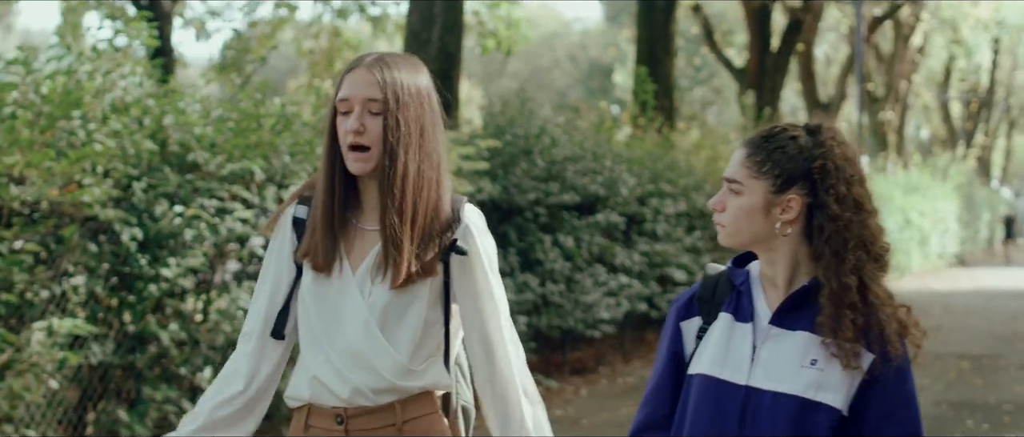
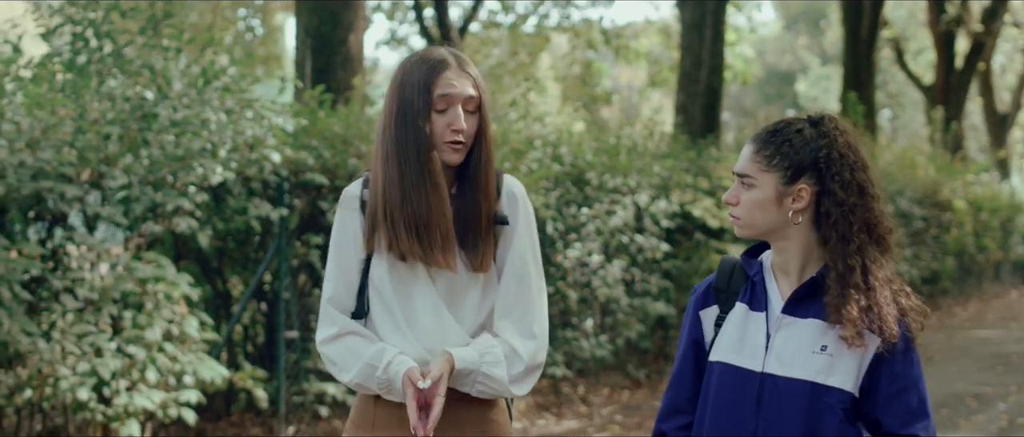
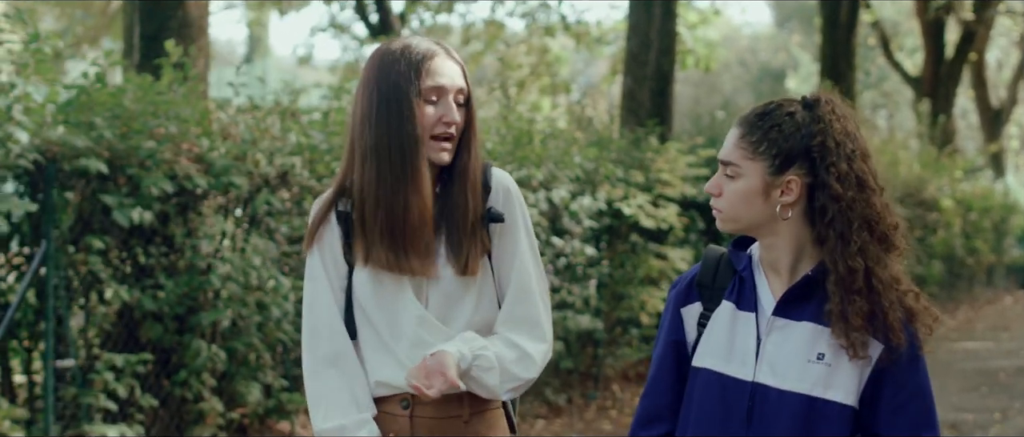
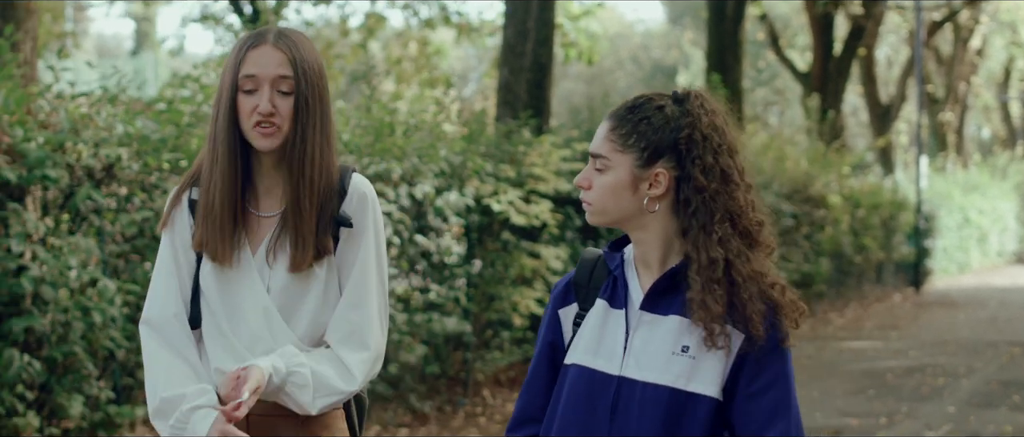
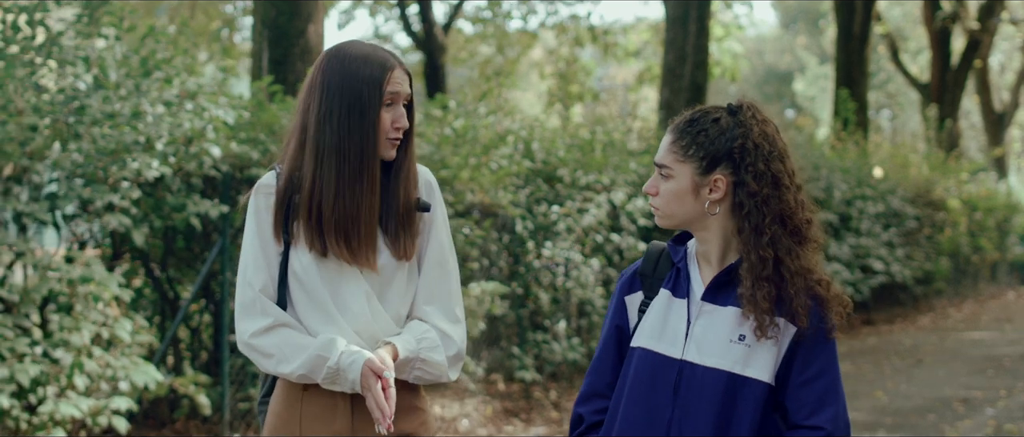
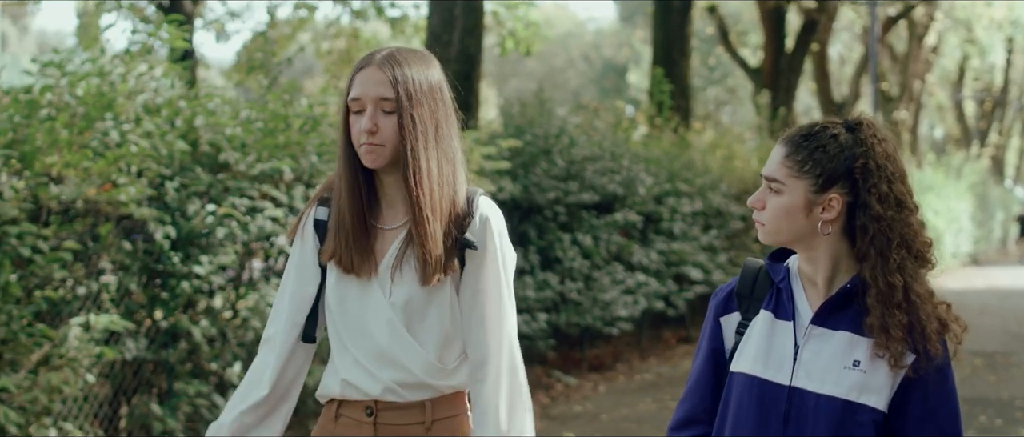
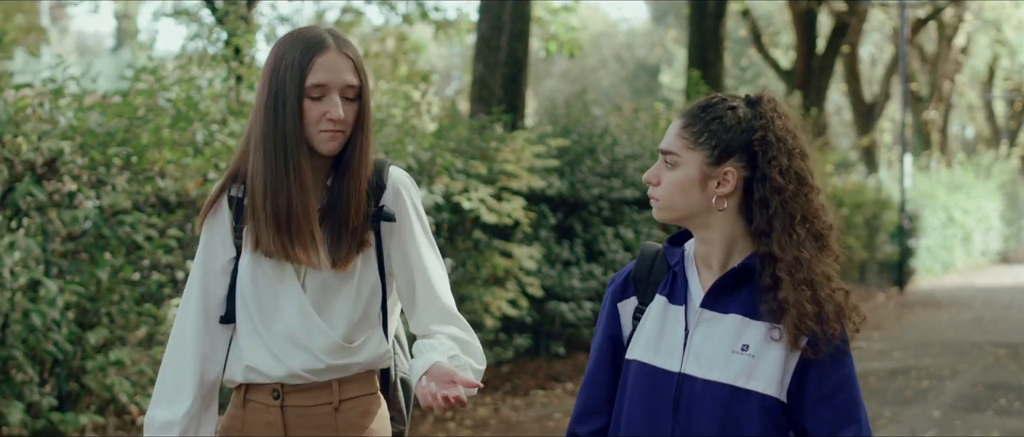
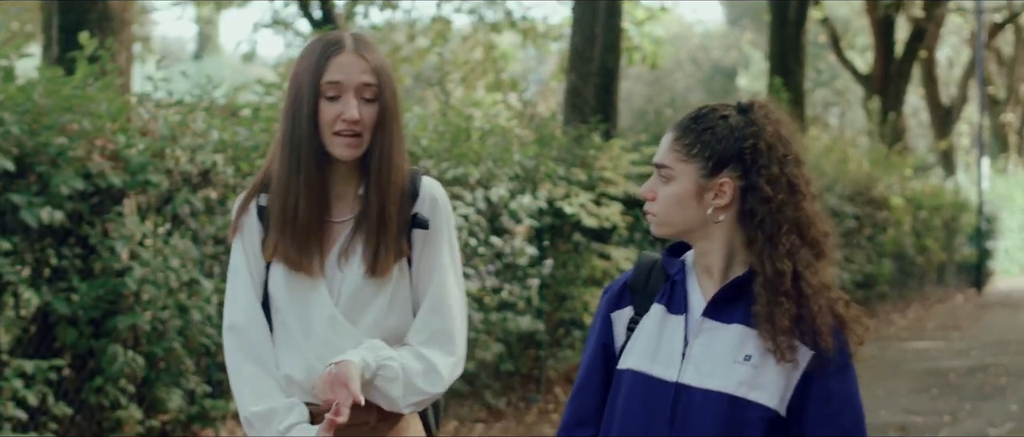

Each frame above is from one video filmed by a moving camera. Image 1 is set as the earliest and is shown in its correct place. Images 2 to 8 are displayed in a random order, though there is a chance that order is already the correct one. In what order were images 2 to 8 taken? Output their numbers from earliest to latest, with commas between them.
6, 7, 4, 8, 3, 5, 2
